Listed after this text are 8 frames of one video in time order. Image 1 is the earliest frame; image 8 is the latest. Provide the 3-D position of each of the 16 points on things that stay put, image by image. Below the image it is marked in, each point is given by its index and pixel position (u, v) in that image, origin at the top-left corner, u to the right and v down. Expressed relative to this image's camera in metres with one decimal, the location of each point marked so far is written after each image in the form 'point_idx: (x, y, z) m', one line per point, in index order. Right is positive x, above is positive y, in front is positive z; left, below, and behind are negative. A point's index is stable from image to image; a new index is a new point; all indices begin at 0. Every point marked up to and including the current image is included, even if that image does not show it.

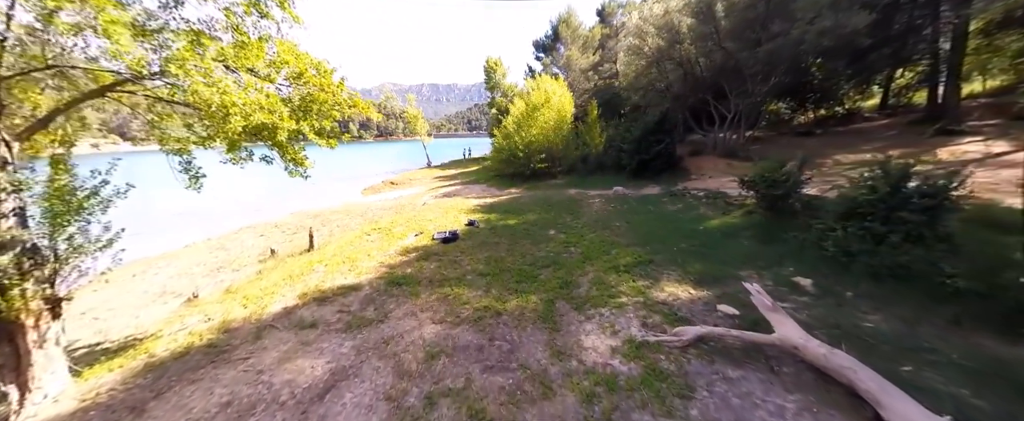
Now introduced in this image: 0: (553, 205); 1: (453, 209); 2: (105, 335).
0: (+2.1, +0.3, +15.3) m
1: (-3.1, +0.1, +16.3) m
2: (-12.0, -3.7, +9.2) m
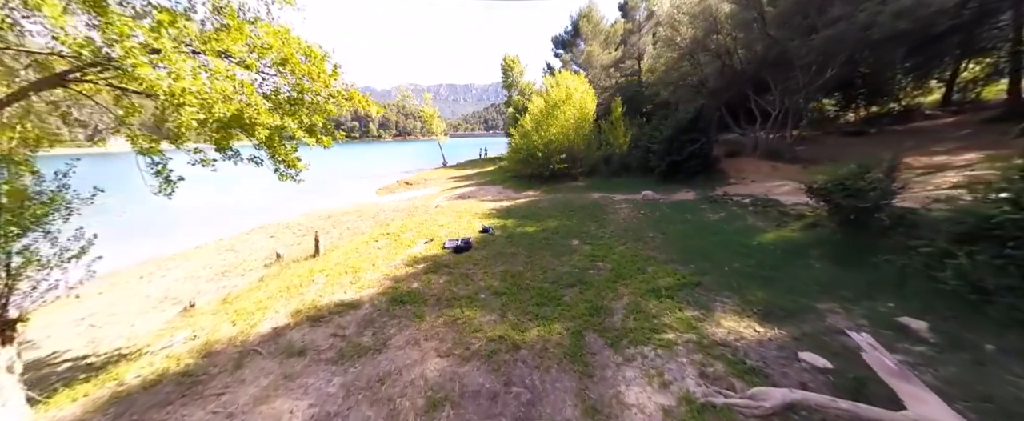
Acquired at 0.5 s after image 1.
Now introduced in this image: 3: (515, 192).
0: (+2.9, 0.0, +14.0) m
1: (-2.2, -0.1, +15.3) m
2: (-11.5, -3.8, +8.6) m
3: (+0.2, +1.2, +19.8) m
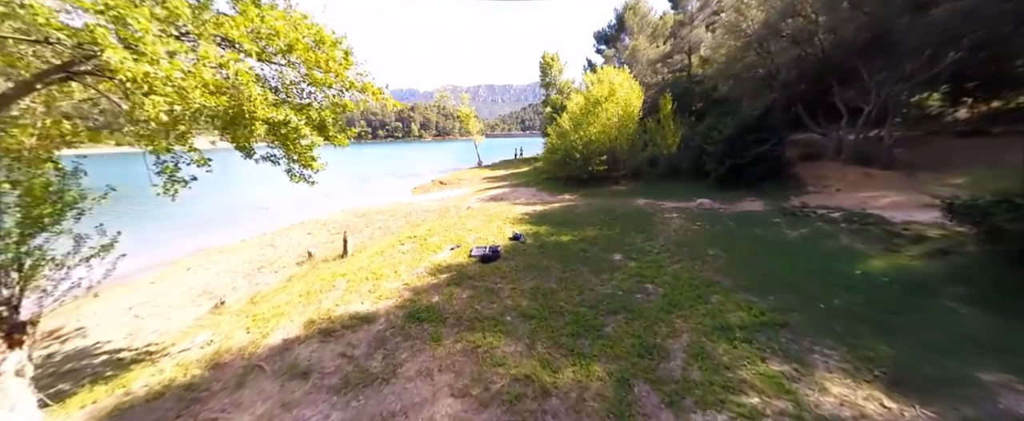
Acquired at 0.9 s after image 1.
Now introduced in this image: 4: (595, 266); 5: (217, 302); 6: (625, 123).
0: (+4.3, -0.3, +12.6) m
1: (-0.6, -0.3, +14.4) m
2: (-10.8, -3.7, +8.8) m
3: (+2.3, +0.9, +18.6) m
4: (+2.3, -1.6, +8.7) m
5: (-9.8, -3.1, +10.3) m
6: (+6.8, +5.2, +18.6) m
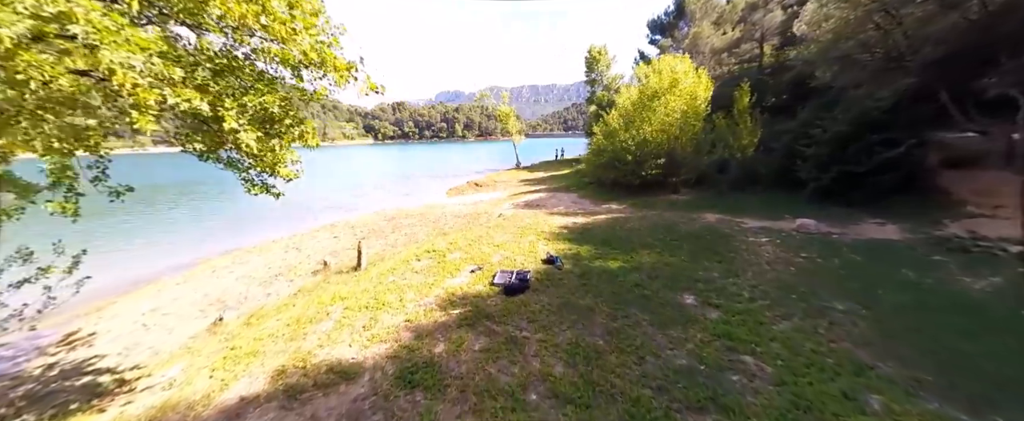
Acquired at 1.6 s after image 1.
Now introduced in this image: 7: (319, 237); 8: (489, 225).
0: (+5.4, -0.9, +9.9) m
1: (+0.8, -0.7, +12.3) m
2: (-10.1, -3.8, +8.0) m
3: (+4.3, +0.4, +16.1) m
4: (+3.0, -2.1, +6.3) m
5: (-8.9, -3.3, +9.4) m
6: (+8.9, +4.5, +15.5) m
7: (-10.5, -1.5, +17.0) m
8: (-1.1, -0.7, +14.5) m
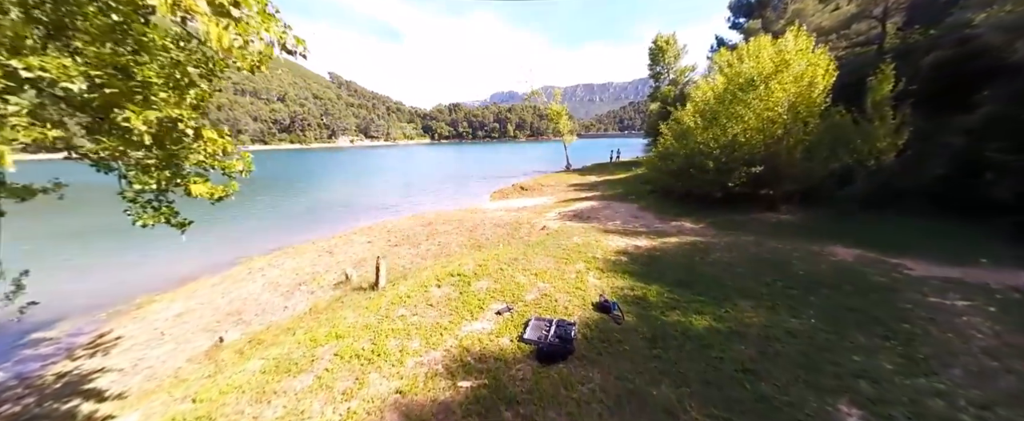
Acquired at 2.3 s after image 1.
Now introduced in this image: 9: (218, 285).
0: (+6.4, -1.7, +6.8) m
1: (+2.2, -1.3, +9.9) m
2: (-9.3, -3.9, +7.4) m
3: (+6.3, -0.4, +13.1) m
4: (+3.3, -2.7, +3.6) m
5: (-8.0, -3.5, +8.5) m
6: (+10.9, +3.6, +11.8) m
7: (-8.3, -1.6, +16.2) m
8: (+0.7, -1.2, +12.4) m
9: (-11.8, -3.0, +12.5) m
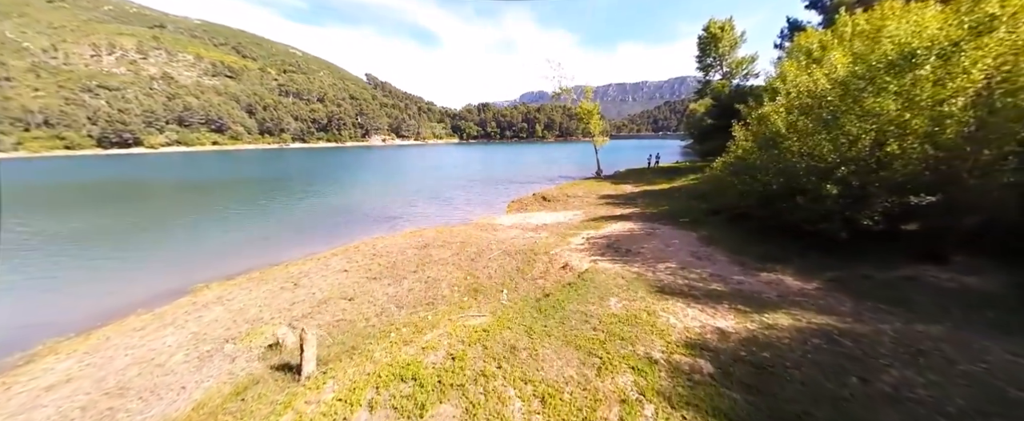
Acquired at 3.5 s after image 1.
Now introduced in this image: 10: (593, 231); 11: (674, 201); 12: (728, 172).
0: (+6.0, -2.9, +2.4) m
1: (+2.1, -2.5, +5.9) m
2: (-9.6, -4.7, +4.4) m
3: (+6.5, -1.6, +8.8) m
4: (+2.7, -3.9, -0.4) m
5: (-8.1, -4.3, +5.4) m
6: (+11.1, +2.3, +7.1) m
7: (-7.7, -2.5, +13.2) m
8: (+0.9, -2.3, +8.5) m
9: (-11.7, -3.8, +9.7) m
10: (+4.2, -1.0, +15.9) m
11: (+10.0, +0.6, +19.2) m
12: (+9.0, +1.5, +12.7) m
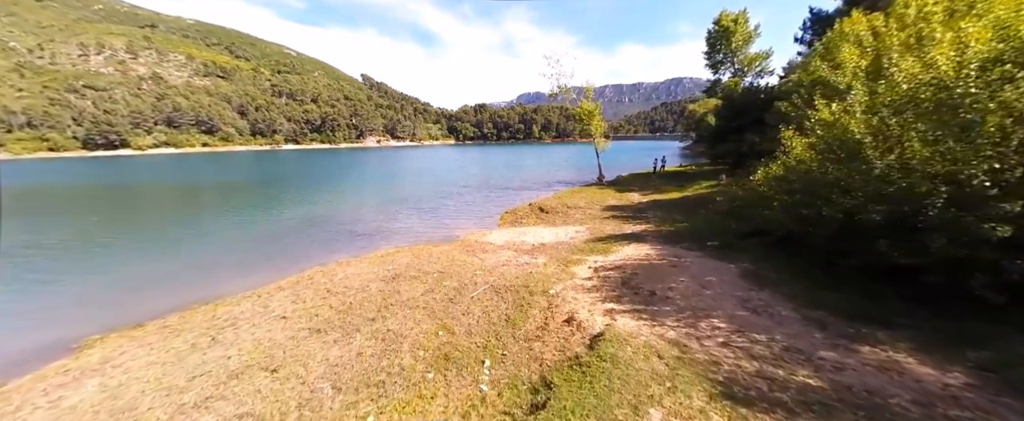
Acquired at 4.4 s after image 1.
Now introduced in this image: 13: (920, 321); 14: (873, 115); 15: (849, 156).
0: (+5.8, -3.8, -0.4) m
1: (+1.8, -3.3, +3.1) m
2: (-9.9, -5.6, +1.4) m
3: (+6.2, -2.5, +6.0) m
4: (+2.5, -4.7, -3.3) m
5: (-8.4, -5.2, +2.5) m
6: (+10.8, +1.4, +4.3) m
7: (-8.1, -3.4, +10.2) m
8: (+0.6, -3.2, +5.6) m
9: (-12.0, -4.7, +6.8) m
10: (+3.8, -1.8, +13.0) m
11: (+9.6, -0.2, +16.4) m
12: (+8.6, +0.7, +9.9) m
13: (+8.5, -2.0, +6.7) m
14: (+9.0, +2.5, +7.8) m
15: (+8.4, +1.6, +7.9) m
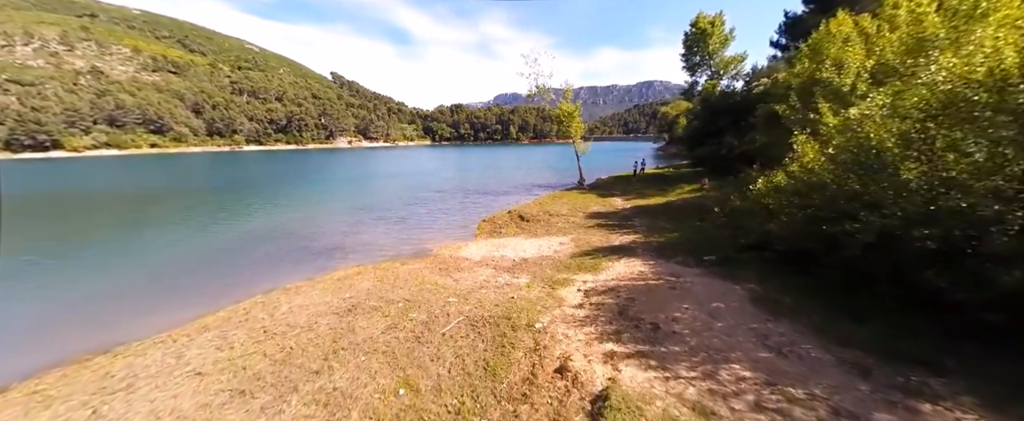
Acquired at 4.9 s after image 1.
0: (+5.9, -4.2, -1.5) m
1: (+1.8, -3.8, +1.6) m
2: (-9.8, -6.3, -0.9) m
3: (+5.9, -2.9, +4.8) m
4: (+2.9, -5.2, -4.7) m
5: (-8.4, -5.8, +0.3) m
6: (+10.5, +1.0, +3.5) m
7: (-8.7, -4.1, +8.0) m
8: (+0.3, -3.7, +4.1) m
9: (-12.3, -5.4, +4.3) m
10: (+3.0, -2.3, +11.7) m
11: (+8.5, -0.7, +15.5) m
12: (+8.0, +0.3, +8.9) m
13: (+8.1, -2.5, +5.7) m
14: (+8.5, +2.1, +6.9) m
15: (+7.9, +1.2, +6.9) m
